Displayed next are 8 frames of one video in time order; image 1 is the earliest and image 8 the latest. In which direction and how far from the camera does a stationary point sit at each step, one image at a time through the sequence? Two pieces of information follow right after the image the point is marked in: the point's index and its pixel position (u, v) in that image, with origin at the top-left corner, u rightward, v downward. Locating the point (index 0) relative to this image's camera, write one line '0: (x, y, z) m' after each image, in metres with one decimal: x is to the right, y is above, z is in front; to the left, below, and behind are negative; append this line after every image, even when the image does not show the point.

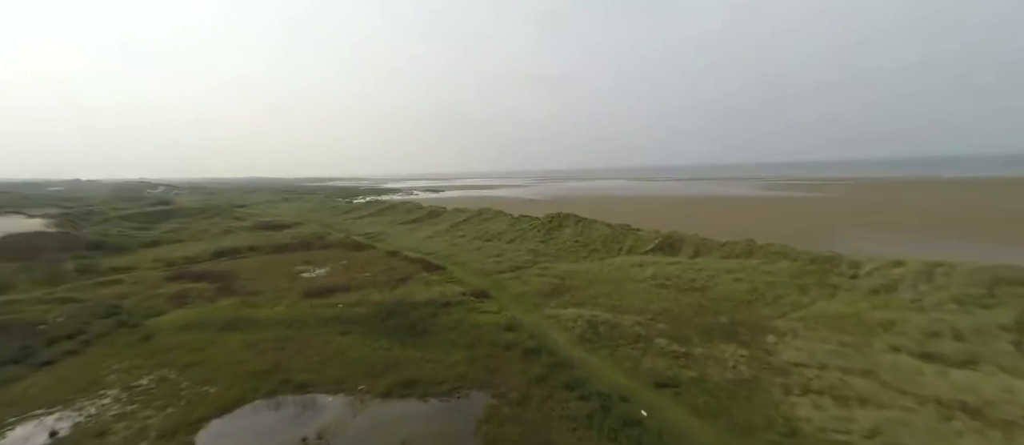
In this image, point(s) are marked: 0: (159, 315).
0: (-13.9, -3.7, +14.8) m
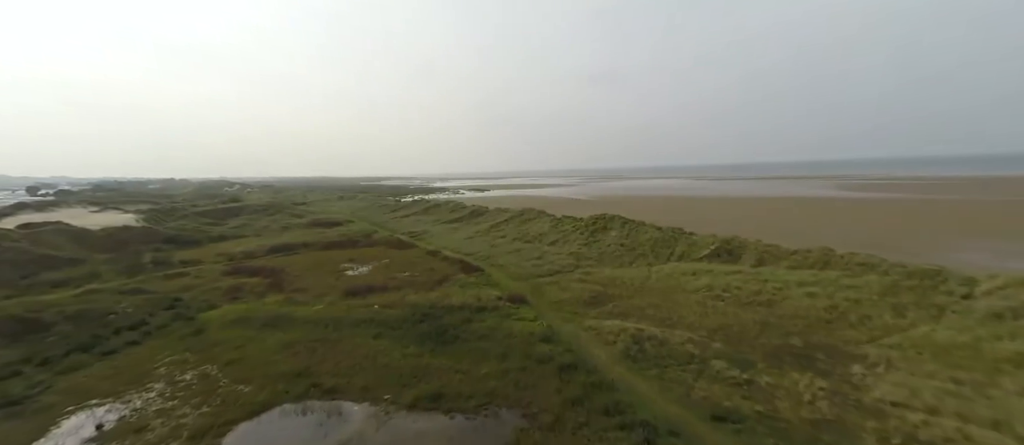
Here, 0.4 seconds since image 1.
0: (-12.5, -3.6, +15.5) m
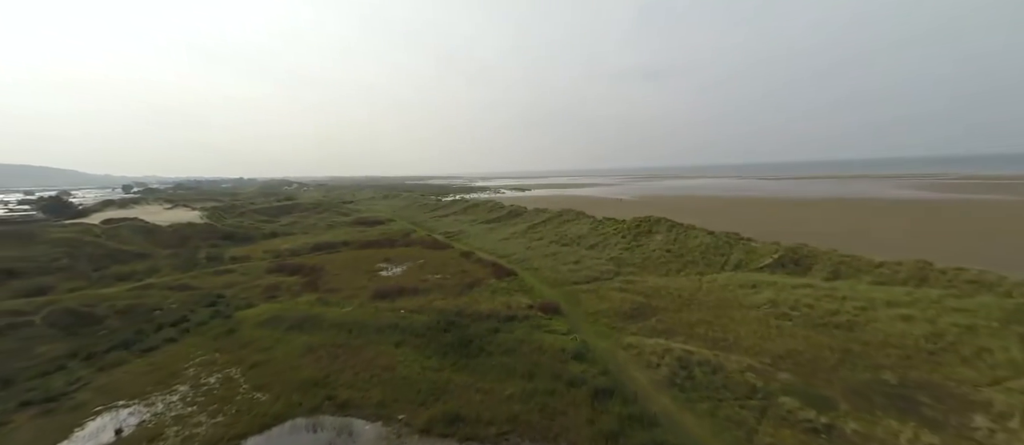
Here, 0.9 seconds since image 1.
0: (-11.1, -3.6, +15.8) m
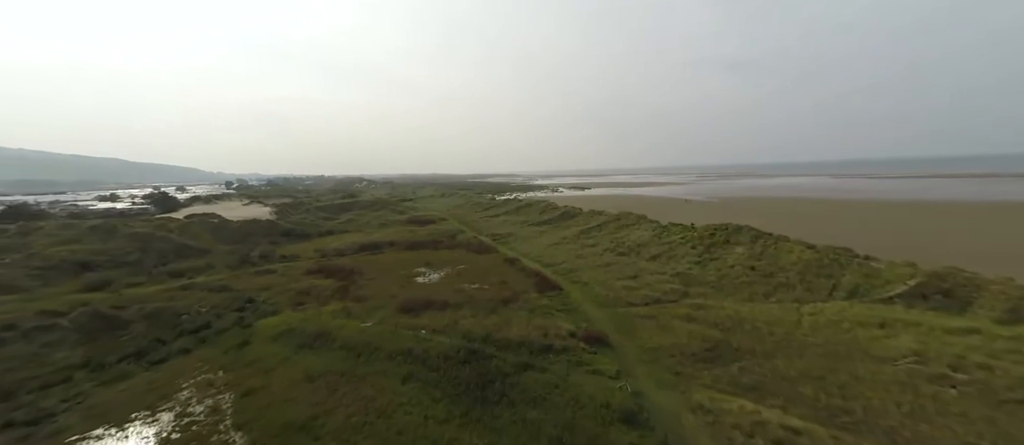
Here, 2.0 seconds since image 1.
0: (-9.6, -3.8, +15.0) m
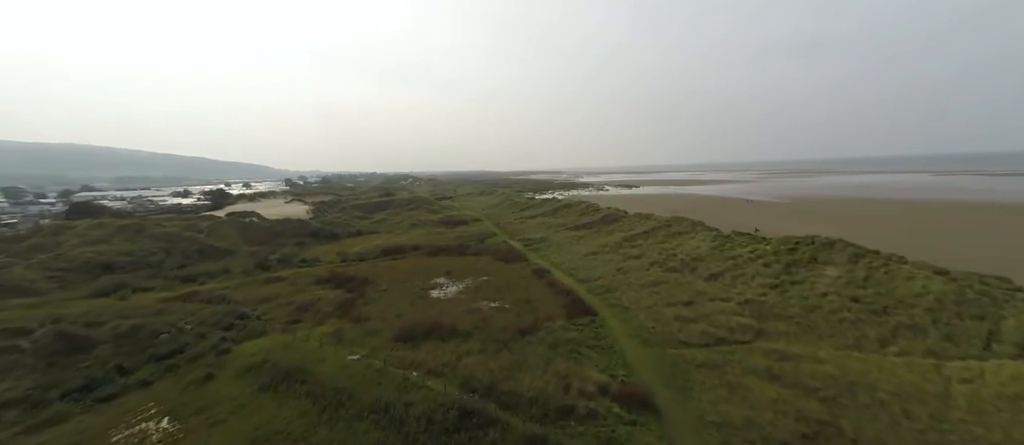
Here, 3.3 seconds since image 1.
0: (-9.0, -4.1, +13.1) m
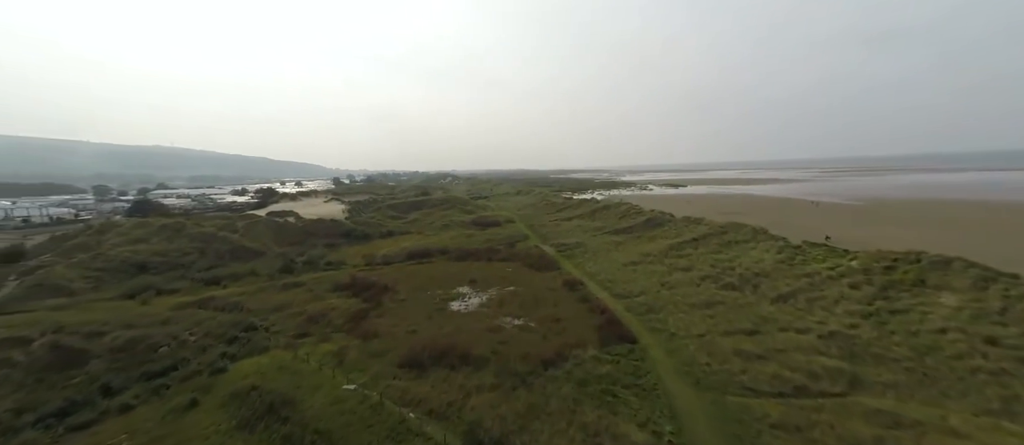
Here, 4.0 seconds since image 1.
0: (-8.3, -4.3, +12.1) m
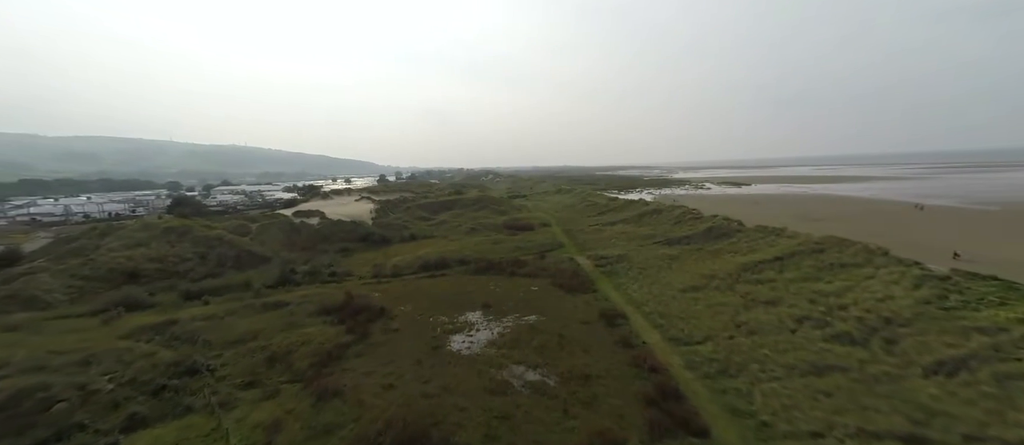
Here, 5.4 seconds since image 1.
0: (-8.2, -4.8, +9.0) m
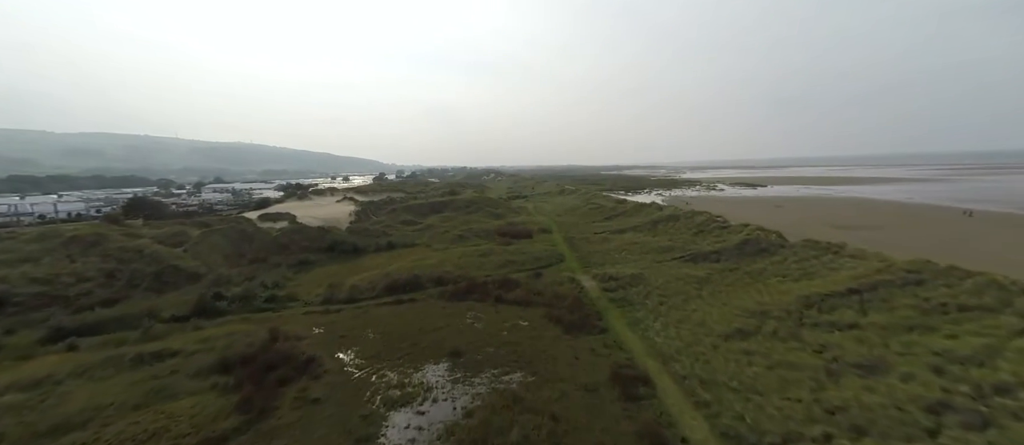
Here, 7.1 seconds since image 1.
0: (-9.0, -5.4, +4.3) m
